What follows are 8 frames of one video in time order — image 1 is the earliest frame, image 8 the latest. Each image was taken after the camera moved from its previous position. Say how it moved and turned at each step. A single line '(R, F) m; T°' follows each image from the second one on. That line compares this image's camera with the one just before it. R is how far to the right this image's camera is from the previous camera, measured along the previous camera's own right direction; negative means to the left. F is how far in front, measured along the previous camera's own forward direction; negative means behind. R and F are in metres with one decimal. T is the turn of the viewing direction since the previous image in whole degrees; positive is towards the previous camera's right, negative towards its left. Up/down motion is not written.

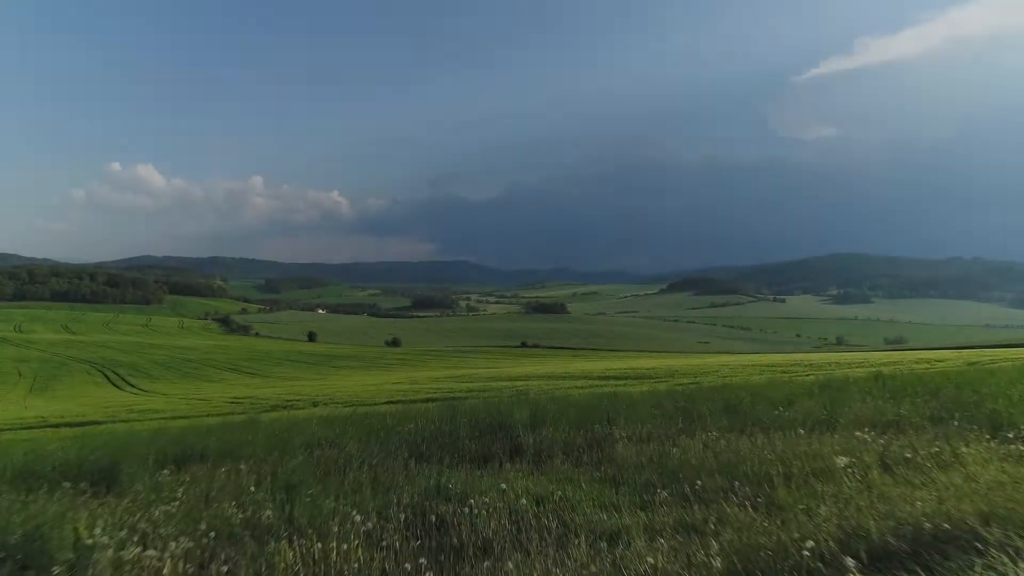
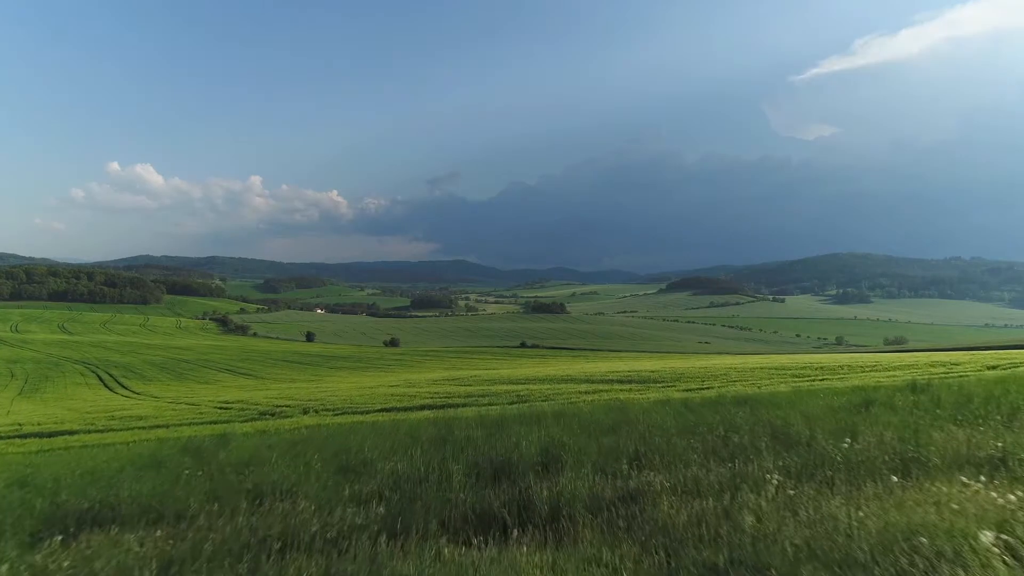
(0.0, +0.6) m; 0°
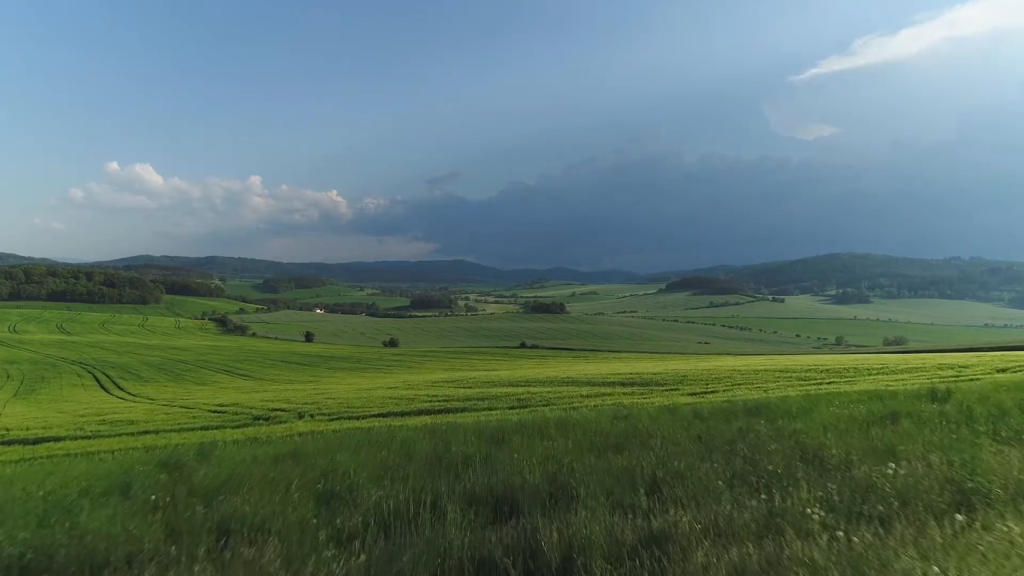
(0.0, +0.3) m; 0°
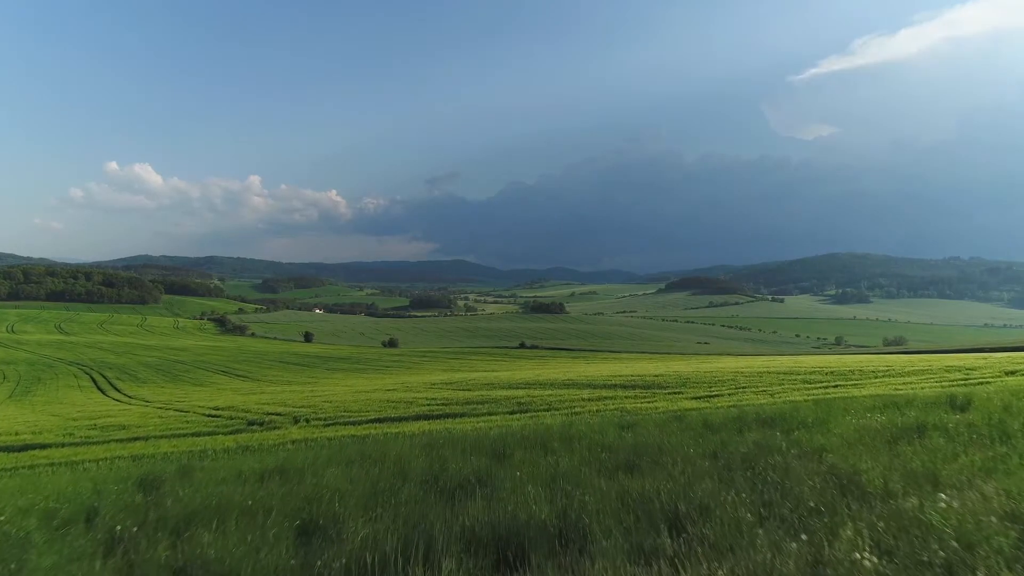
(0.0, +0.3) m; 0°
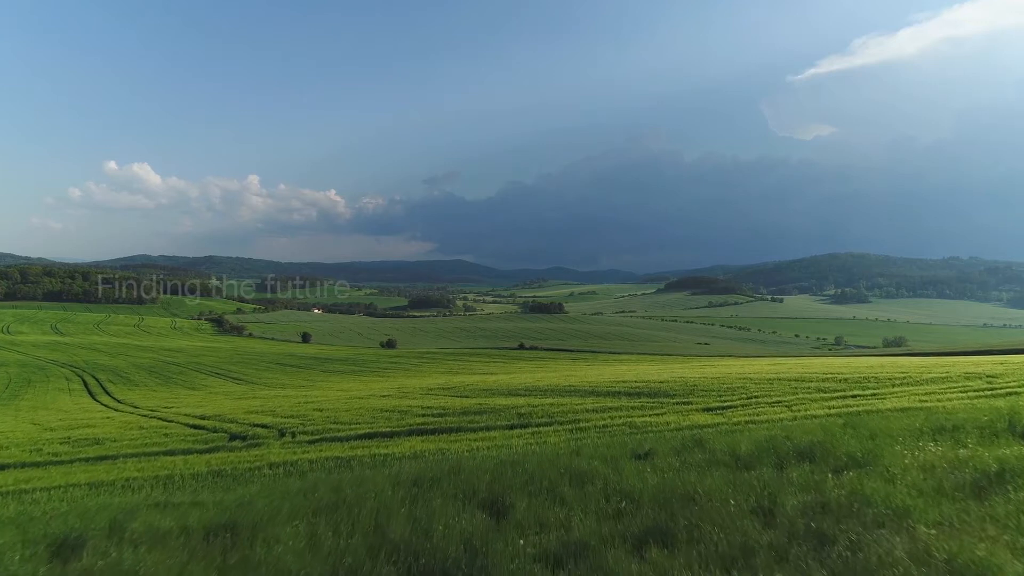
(0.0, +0.7) m; 0°
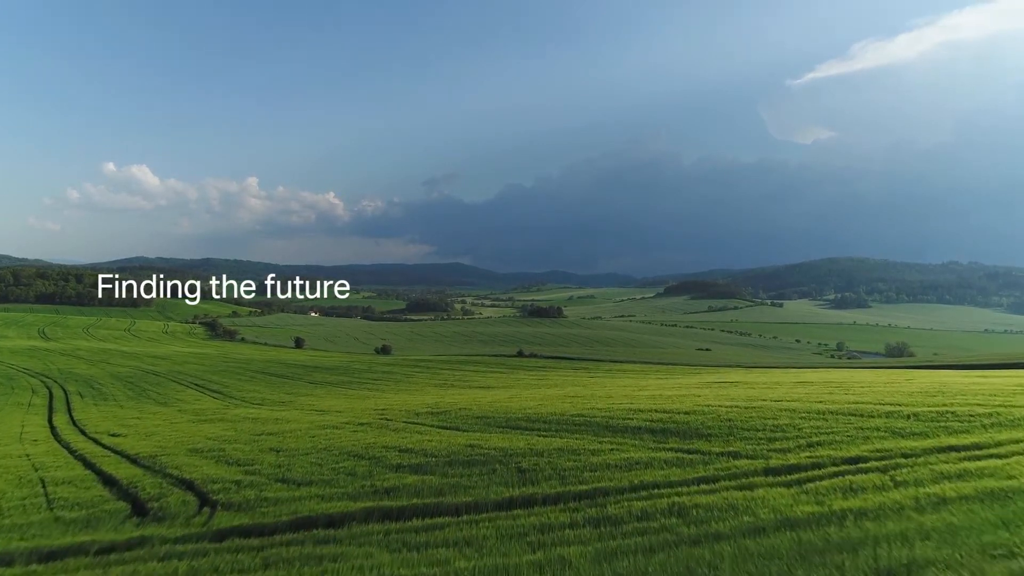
(0.0, +2.8) m; 0°
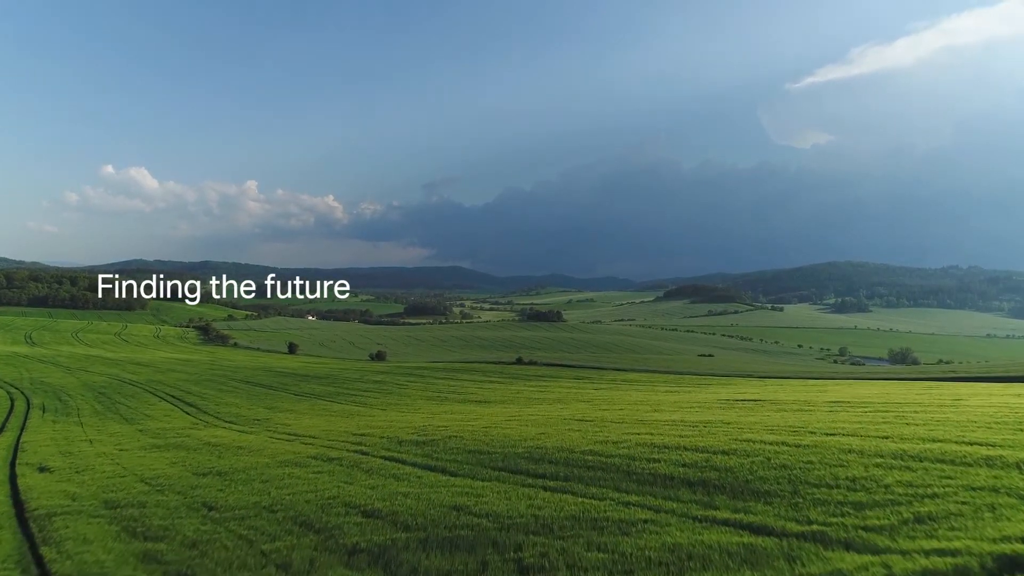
(0.0, +2.9) m; 0°
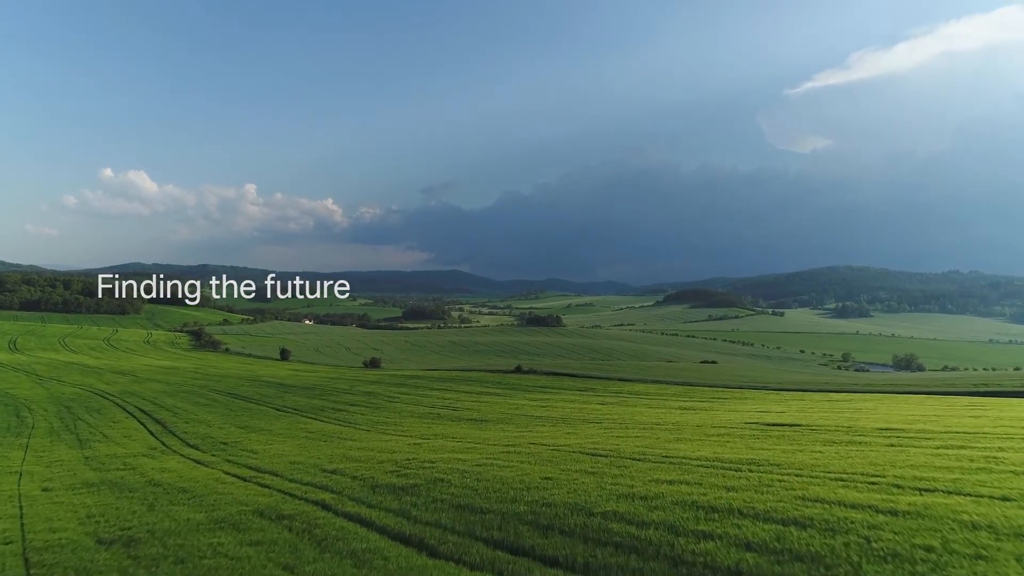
(0.0, +3.3) m; 0°
